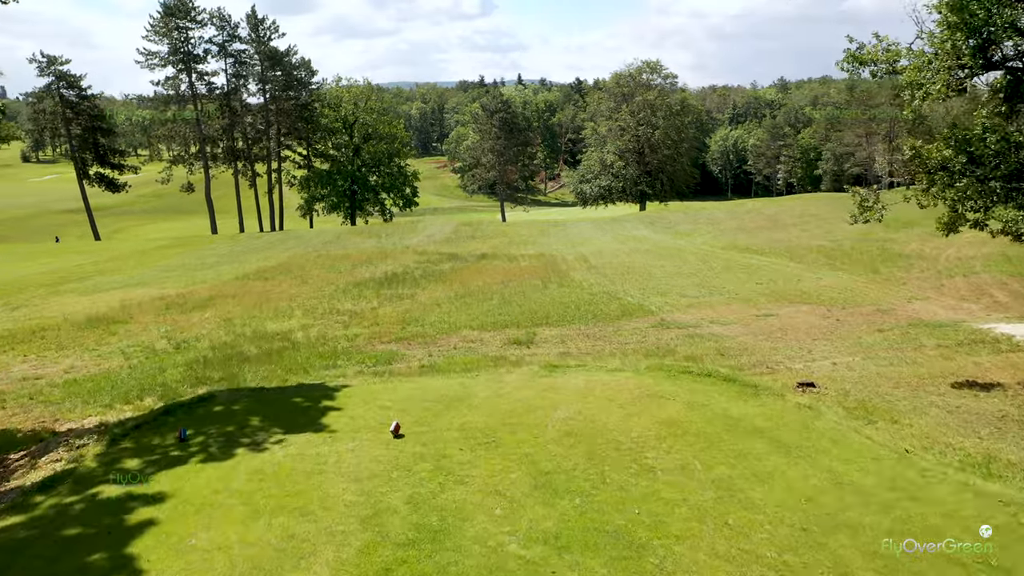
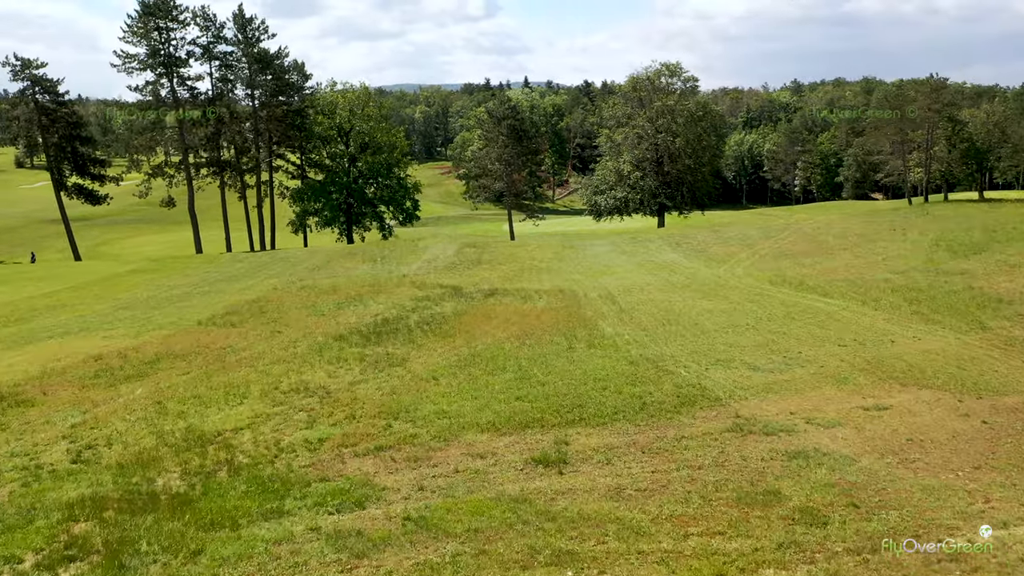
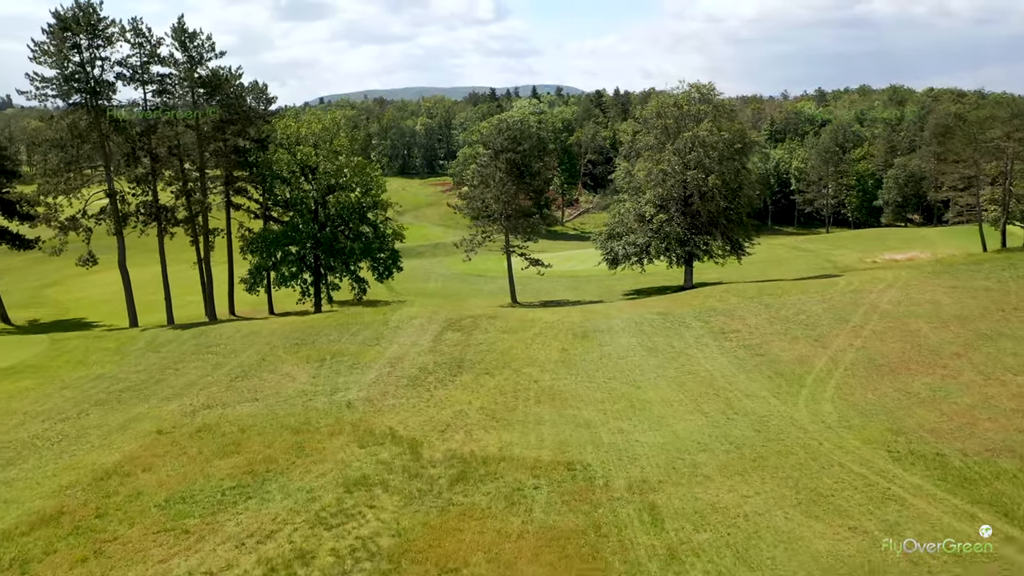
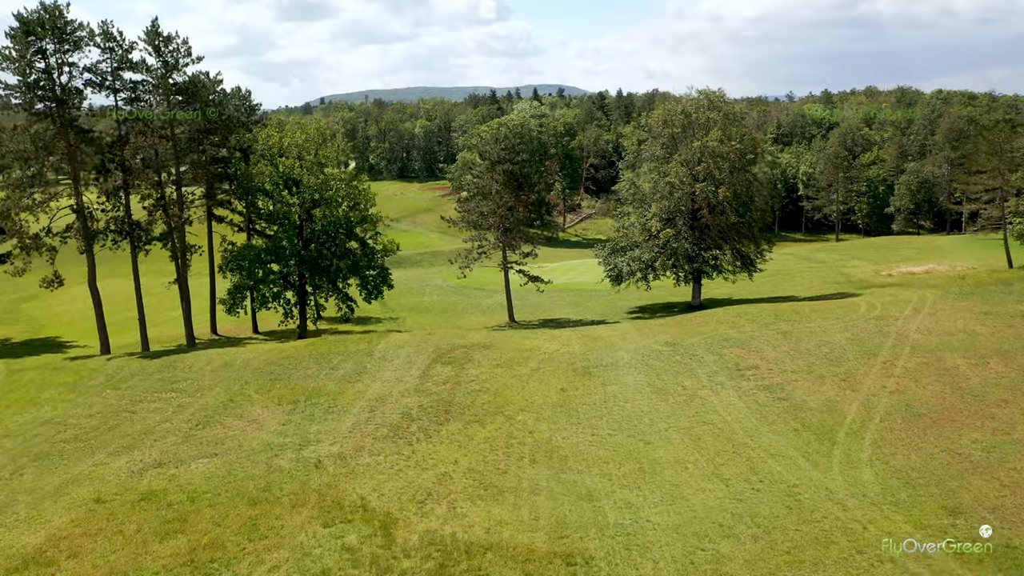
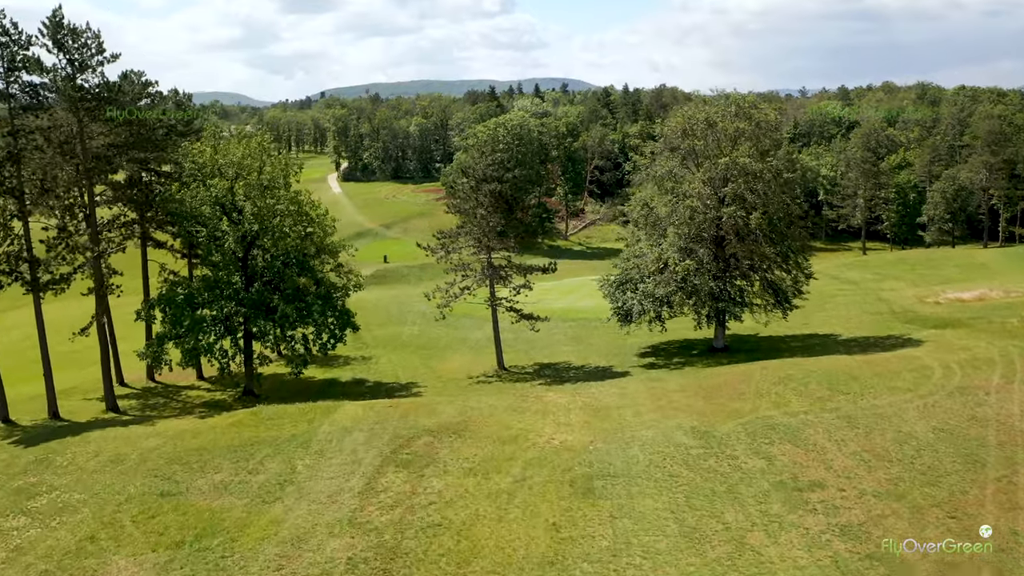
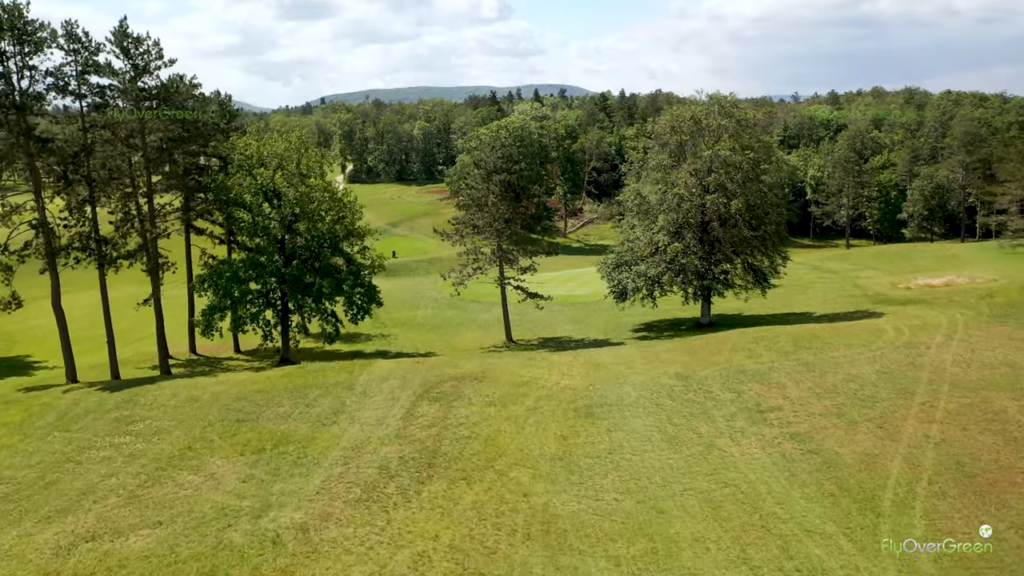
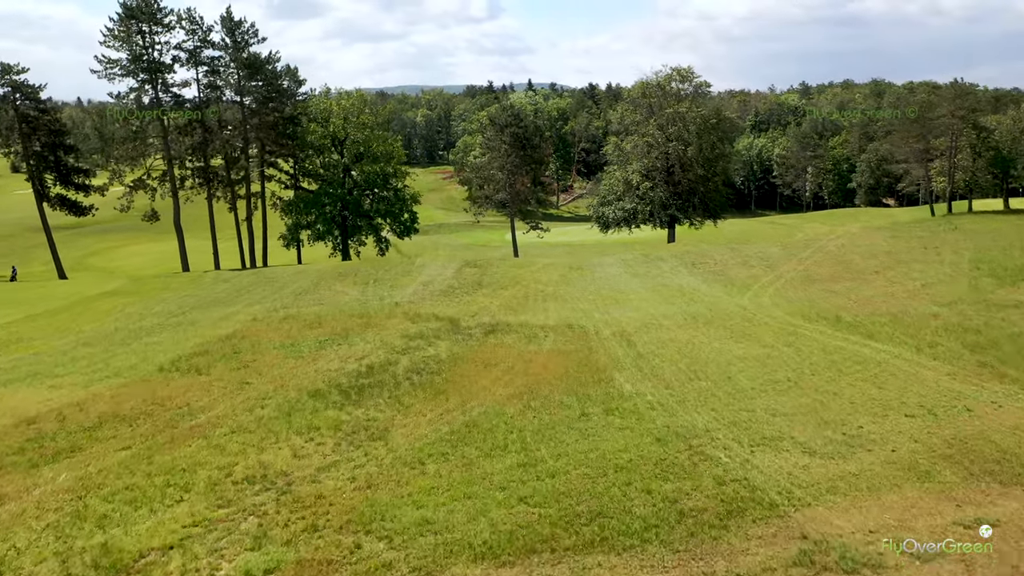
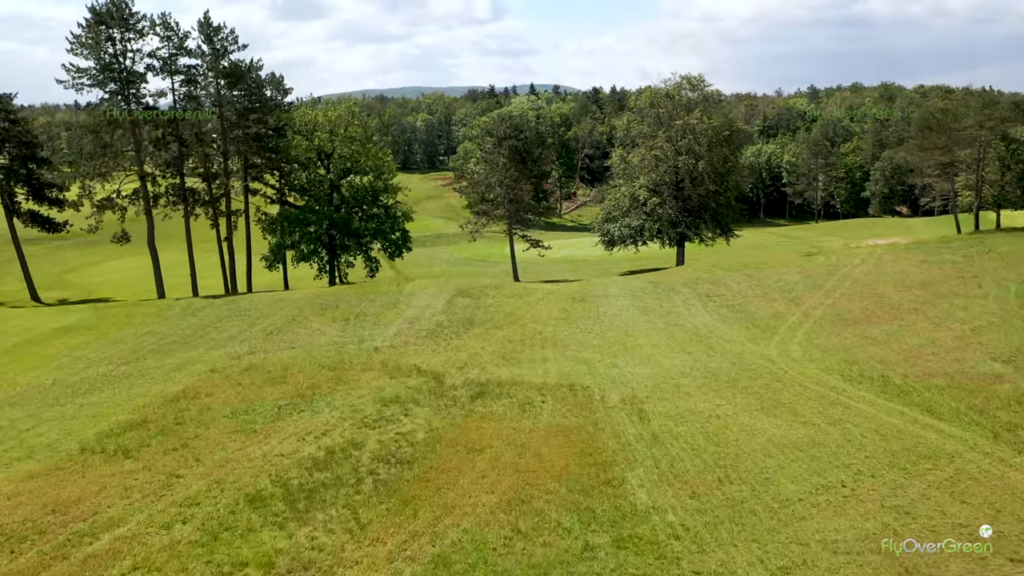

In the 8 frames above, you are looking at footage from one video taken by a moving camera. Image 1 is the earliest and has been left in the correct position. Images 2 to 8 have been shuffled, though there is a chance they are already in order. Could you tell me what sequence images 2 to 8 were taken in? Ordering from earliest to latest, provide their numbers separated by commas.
2, 7, 8, 3, 4, 6, 5
